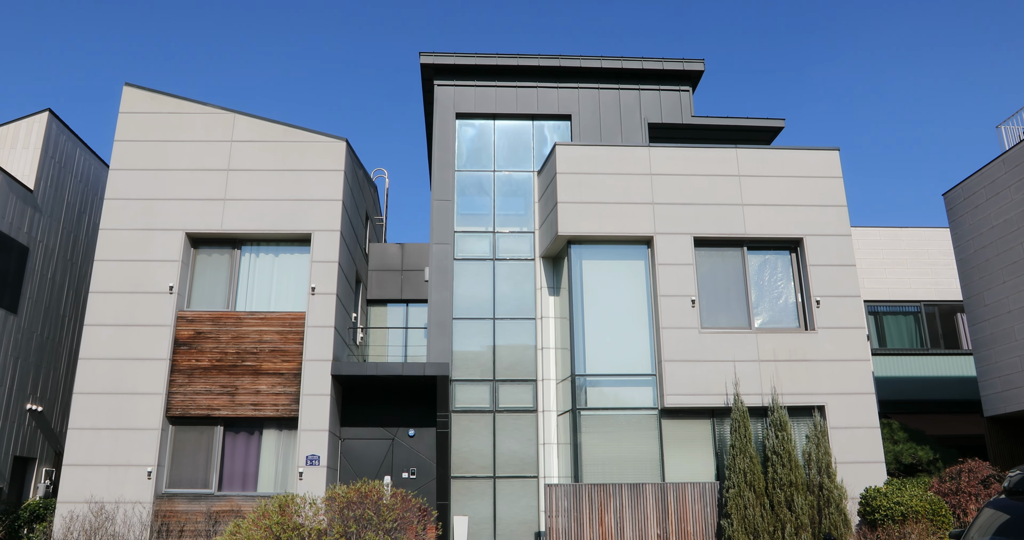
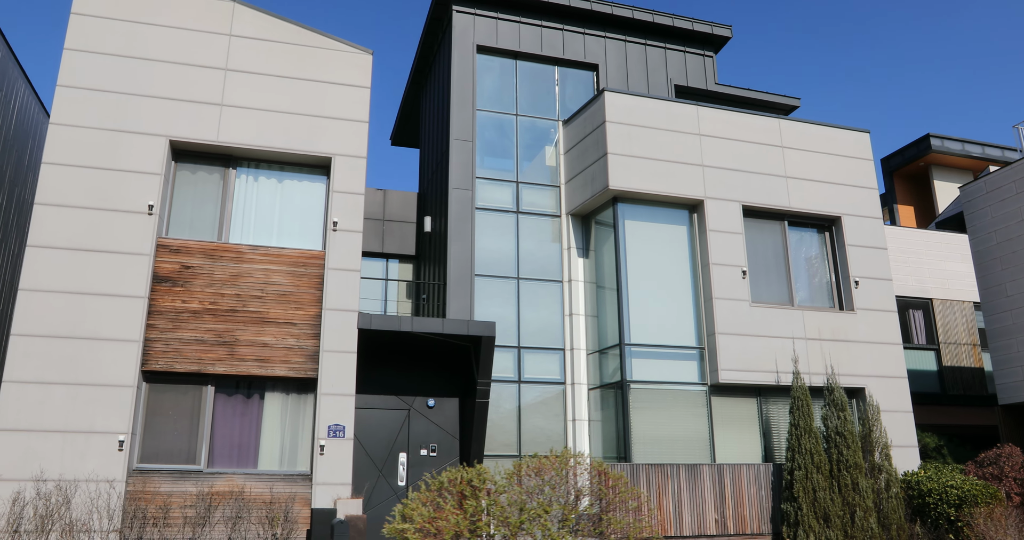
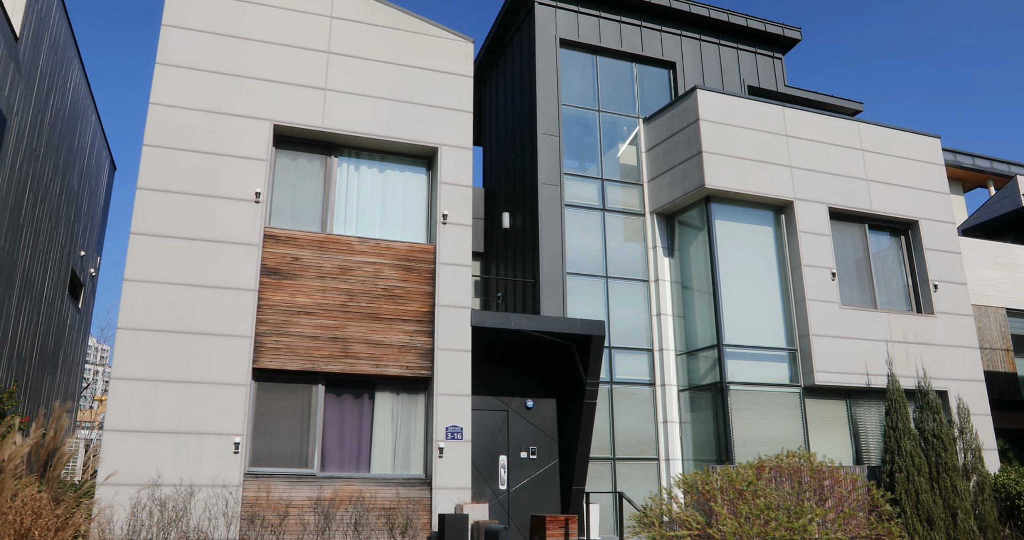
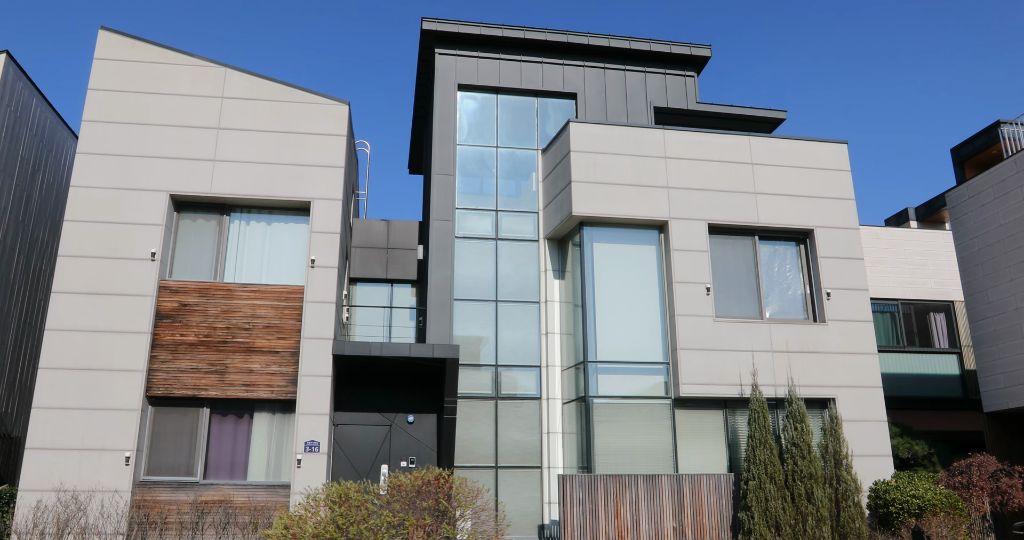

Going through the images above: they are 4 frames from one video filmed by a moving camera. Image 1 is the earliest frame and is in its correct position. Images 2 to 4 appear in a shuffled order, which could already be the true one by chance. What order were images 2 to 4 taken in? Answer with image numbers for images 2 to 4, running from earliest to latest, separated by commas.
4, 2, 3
